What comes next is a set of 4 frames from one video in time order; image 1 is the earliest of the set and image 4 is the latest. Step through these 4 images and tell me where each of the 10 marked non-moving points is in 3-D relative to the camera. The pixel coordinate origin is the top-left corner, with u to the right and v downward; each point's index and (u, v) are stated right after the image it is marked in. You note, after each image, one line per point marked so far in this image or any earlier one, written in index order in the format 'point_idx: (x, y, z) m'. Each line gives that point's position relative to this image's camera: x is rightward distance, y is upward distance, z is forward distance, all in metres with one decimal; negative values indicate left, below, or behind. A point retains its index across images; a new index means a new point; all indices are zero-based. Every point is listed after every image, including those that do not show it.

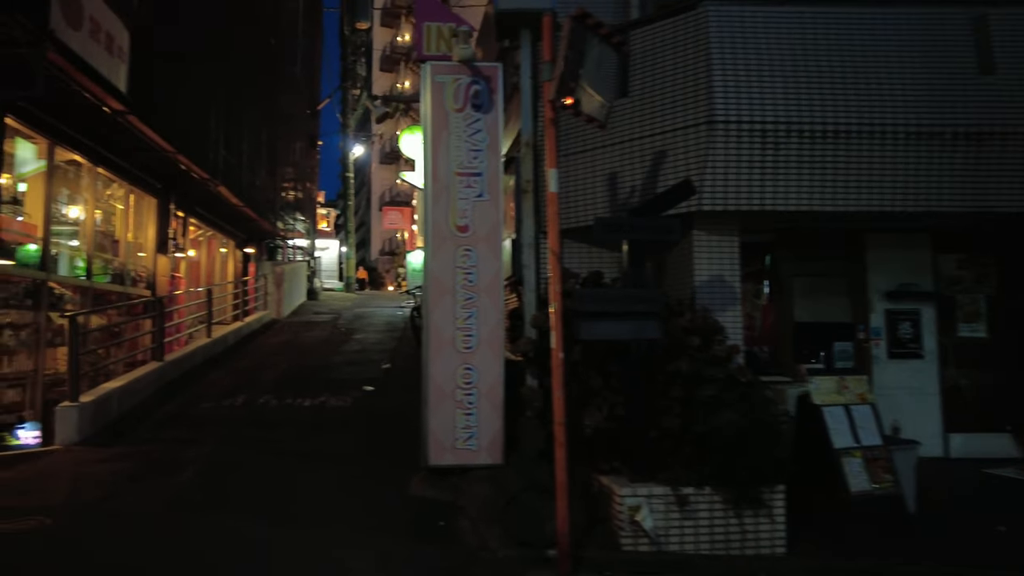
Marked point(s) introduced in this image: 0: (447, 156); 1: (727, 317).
0: (-0.6, +1.2, +6.2) m
1: (+2.2, -0.3, +6.6) m
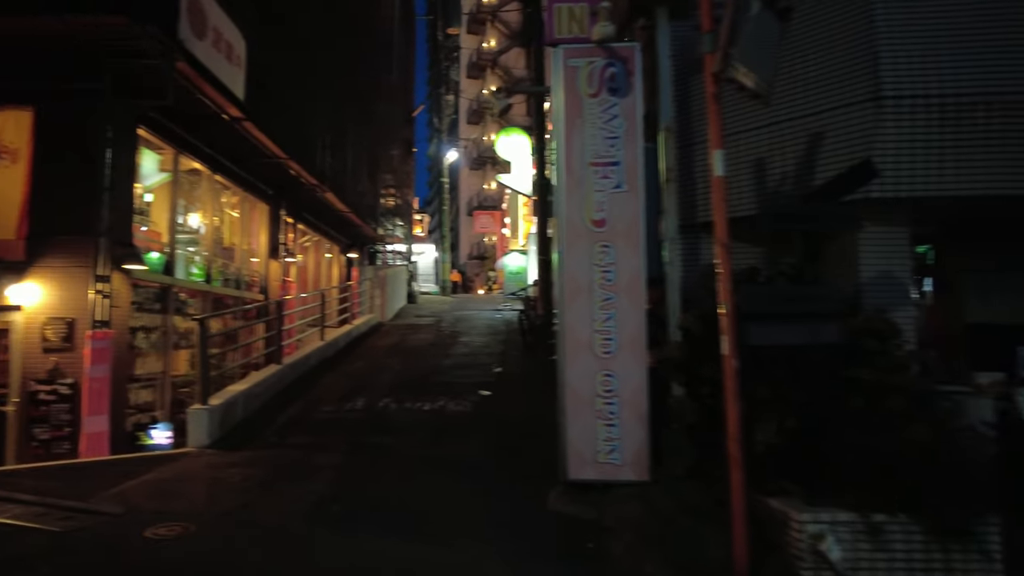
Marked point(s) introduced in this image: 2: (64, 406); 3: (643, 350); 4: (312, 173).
0: (+0.6, +1.2, +5.7) m
1: (+3.4, -0.3, +5.8) m
2: (-5.4, -1.4, +7.9) m
3: (+1.1, -0.5, +5.5) m
4: (-4.2, +2.4, +14.0) m
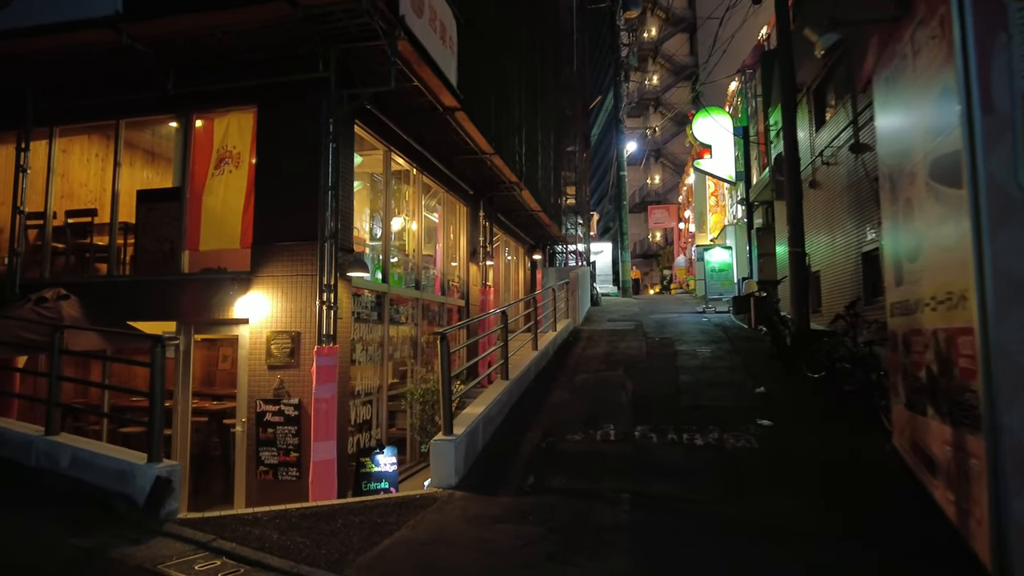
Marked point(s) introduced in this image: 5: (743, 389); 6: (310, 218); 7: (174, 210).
0: (+2.8, +1.2, +3.8) m
1: (+5.6, -0.2, +3.2) m
2: (-2.4, -1.5, +7.3) m
3: (+3.3, -0.5, +3.5) m
4: (0.0, +2.3, +12.9) m
5: (+3.0, -1.3, +8.7) m
6: (-2.3, +0.8, +7.5) m
7: (-4.2, +1.0, +8.2) m
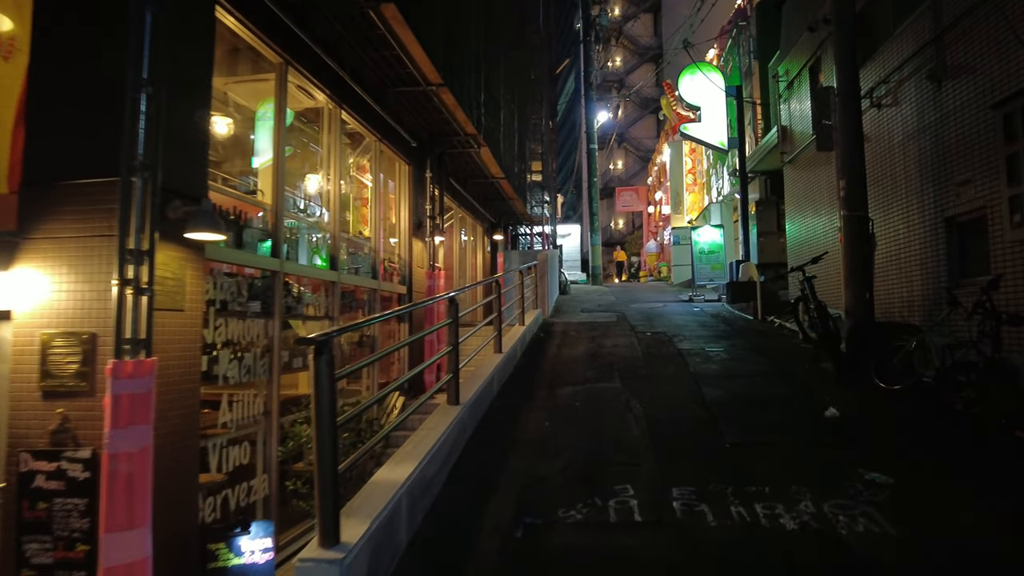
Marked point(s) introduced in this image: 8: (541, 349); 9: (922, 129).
0: (+2.7, +1.4, +1.0) m
1: (+5.6, -0.1, +0.6) m
2: (-2.7, -1.4, +4.2) m
3: (+3.2, -0.4, +0.7) m
4: (-0.7, +2.6, +9.9) m
5: (+2.6, -1.1, +6.0) m
6: (-2.6, +1.0, +4.4) m
7: (-4.6, +1.2, +5.0) m
8: (+0.4, -0.9, +9.6) m
9: (+4.7, +1.8, +7.6) m
